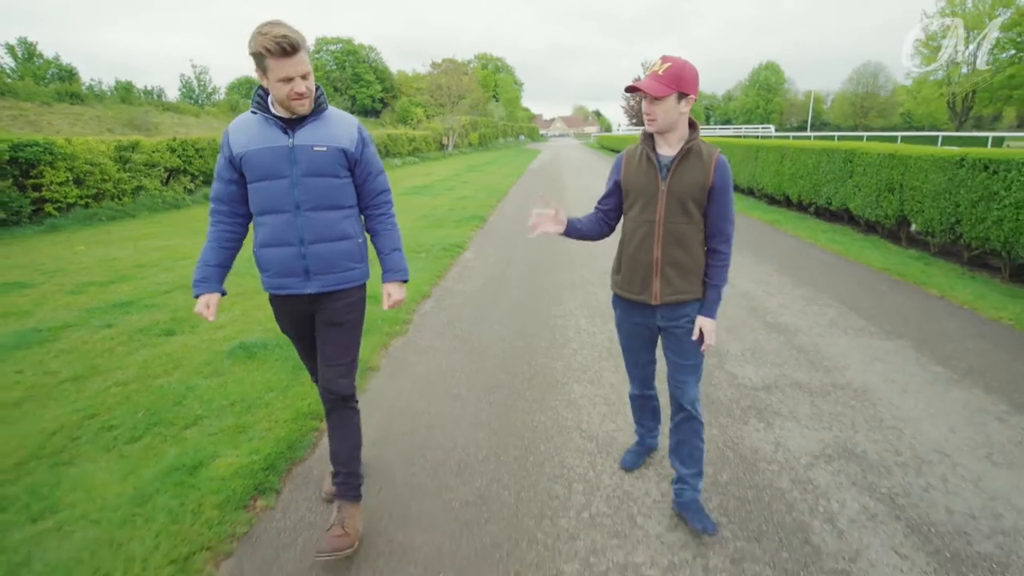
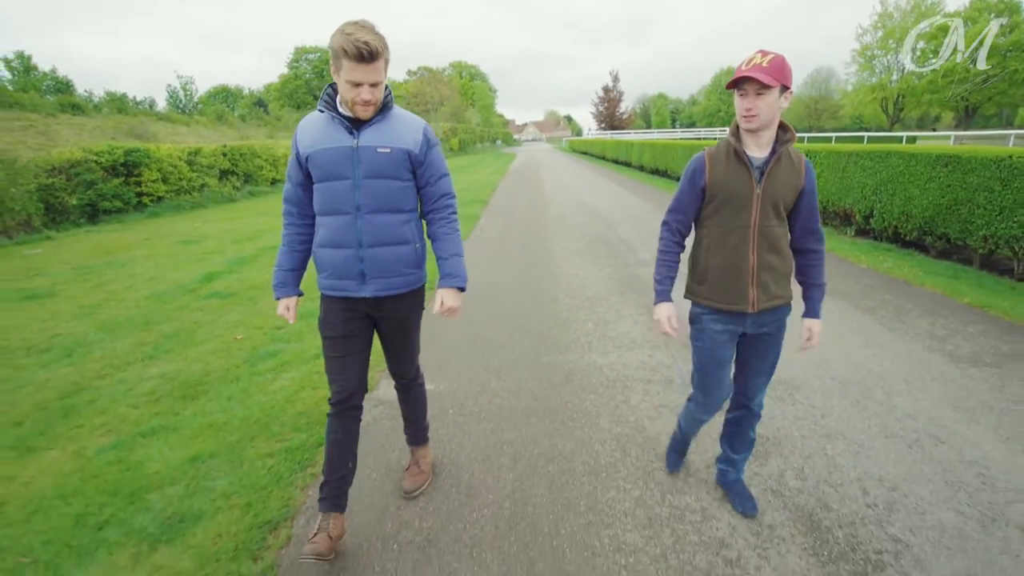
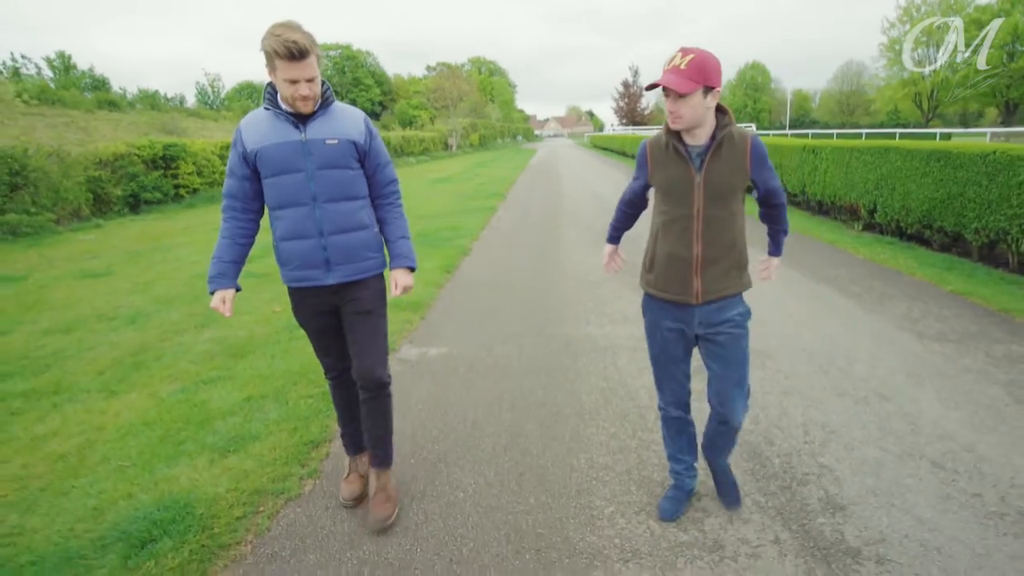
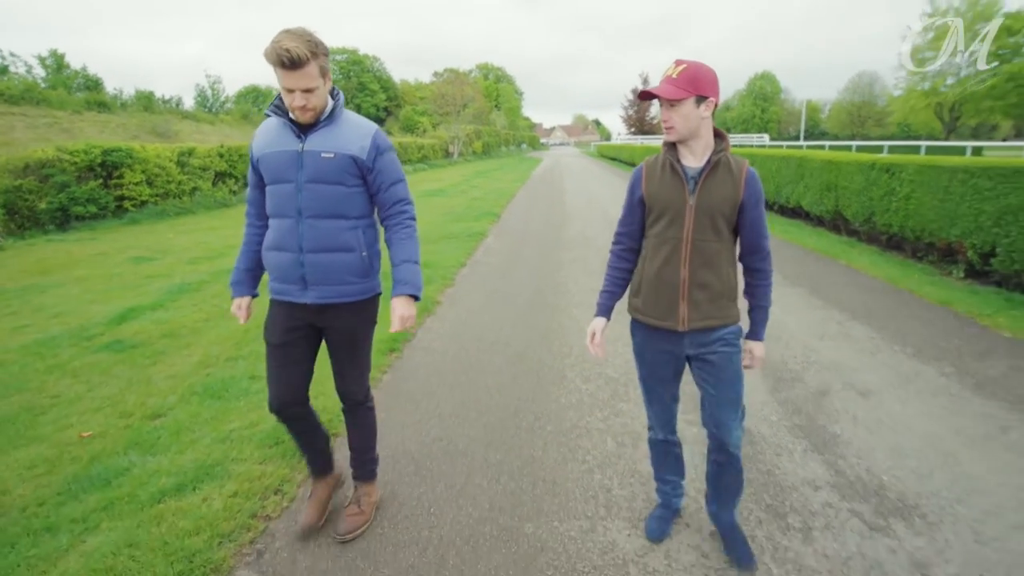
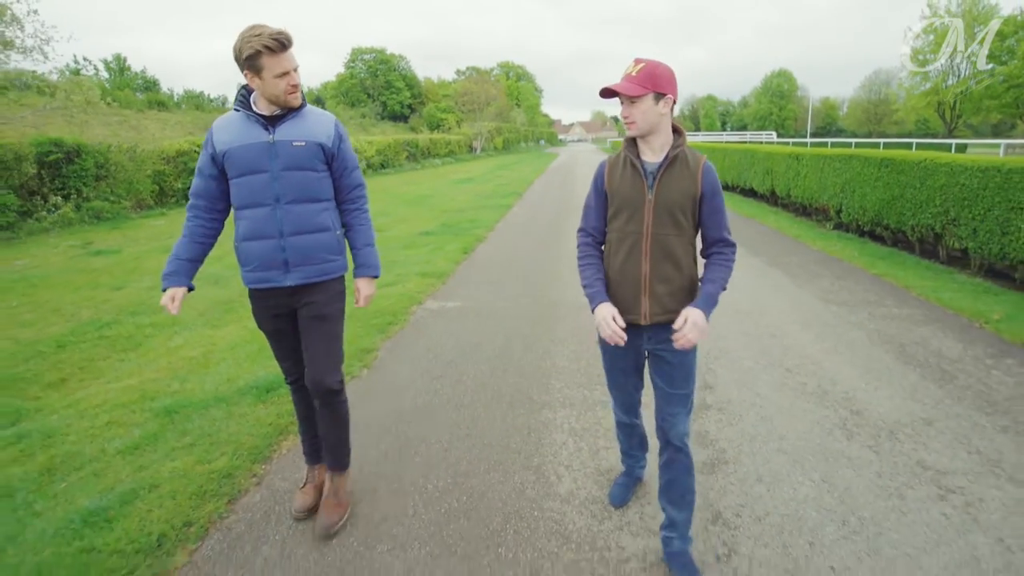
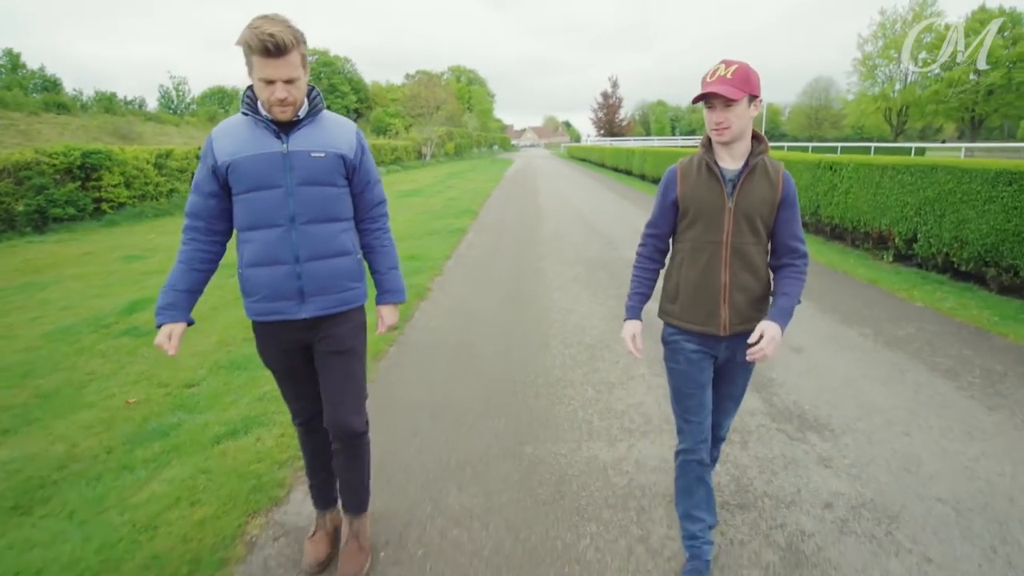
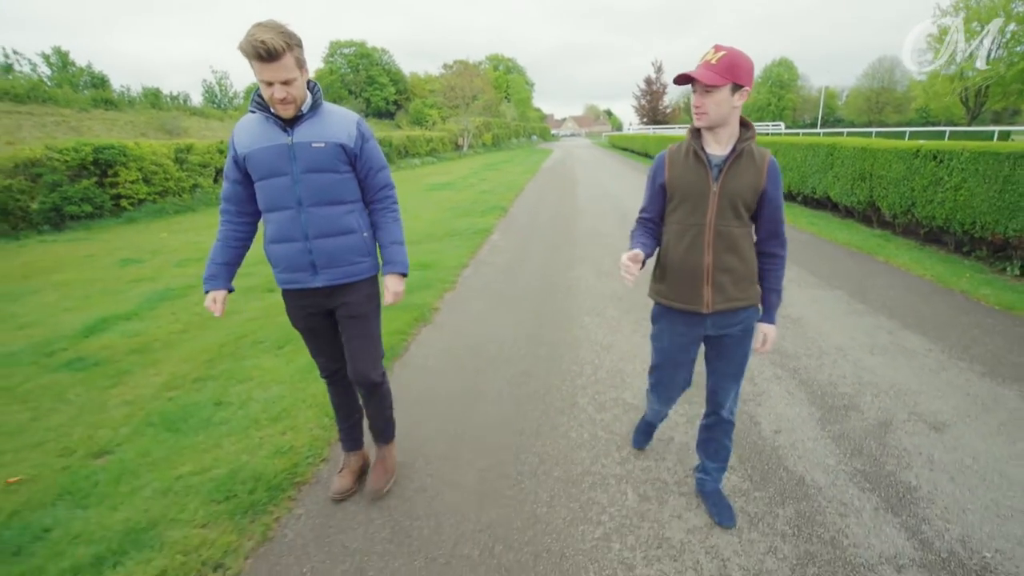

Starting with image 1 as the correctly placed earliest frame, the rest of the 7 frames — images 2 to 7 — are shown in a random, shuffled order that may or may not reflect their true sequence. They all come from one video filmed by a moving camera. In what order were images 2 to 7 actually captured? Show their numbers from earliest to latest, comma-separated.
7, 4, 6, 2, 3, 5
